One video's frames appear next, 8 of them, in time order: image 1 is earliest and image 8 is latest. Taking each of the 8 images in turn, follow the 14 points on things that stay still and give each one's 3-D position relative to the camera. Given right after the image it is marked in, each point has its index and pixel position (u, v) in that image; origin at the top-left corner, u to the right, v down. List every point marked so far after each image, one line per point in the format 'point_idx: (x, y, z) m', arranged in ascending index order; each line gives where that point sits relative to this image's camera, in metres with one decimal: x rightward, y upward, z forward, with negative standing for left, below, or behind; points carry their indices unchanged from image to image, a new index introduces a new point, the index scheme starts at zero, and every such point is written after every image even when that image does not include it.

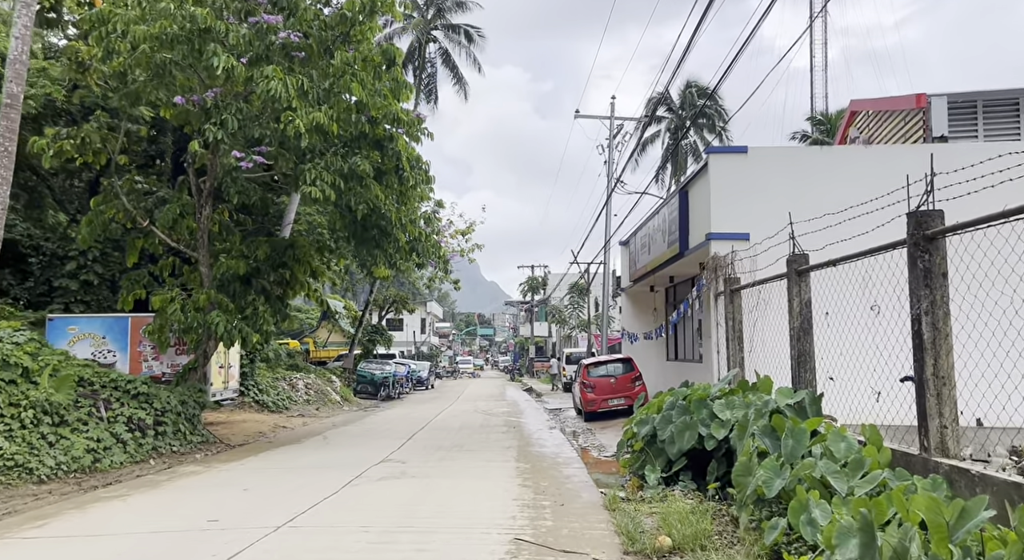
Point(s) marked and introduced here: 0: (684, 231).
0: (+3.2, +0.9, +13.7) m
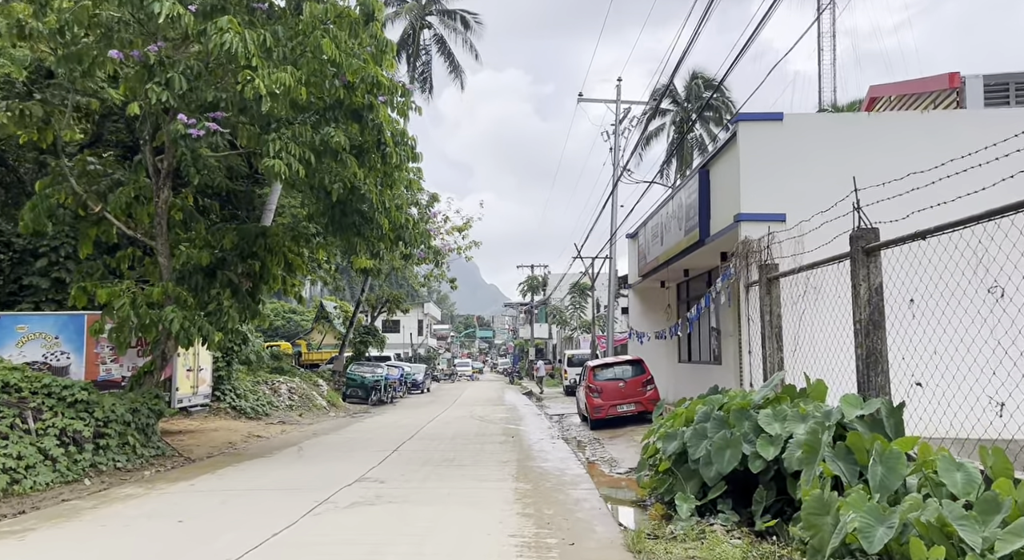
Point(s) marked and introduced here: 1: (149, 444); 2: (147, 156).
0: (+3.2, +1.1, +12.2) m
1: (-5.6, -2.5, +11.3) m
2: (-6.1, +2.1, +12.2) m
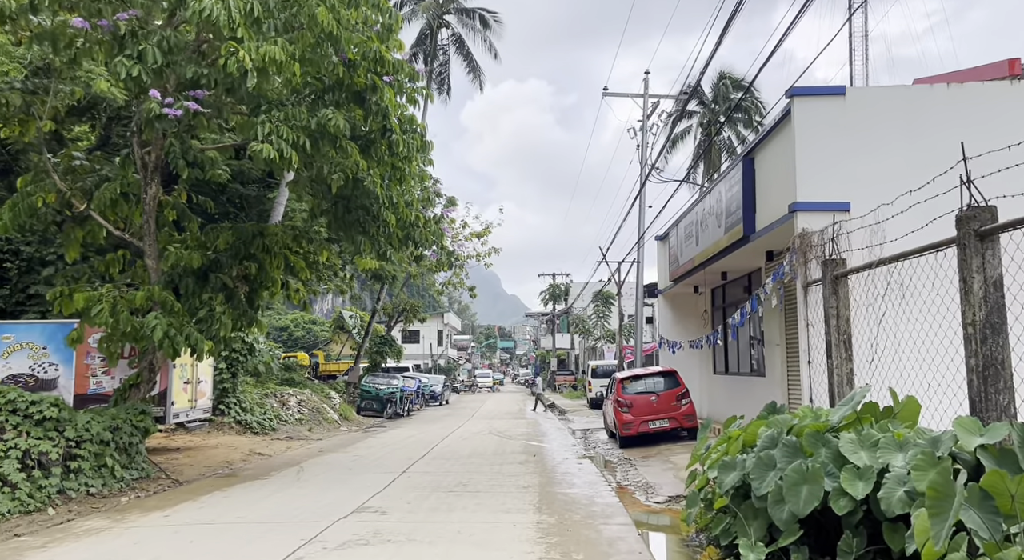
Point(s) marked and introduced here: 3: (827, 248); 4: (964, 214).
0: (+3.5, +1.1, +10.8) m
1: (-5.3, -2.6, +10.2) m
2: (-5.8, +2.0, +11.2) m
3: (+3.3, +0.3, +7.7) m
4: (+3.1, +0.5, +5.1) m
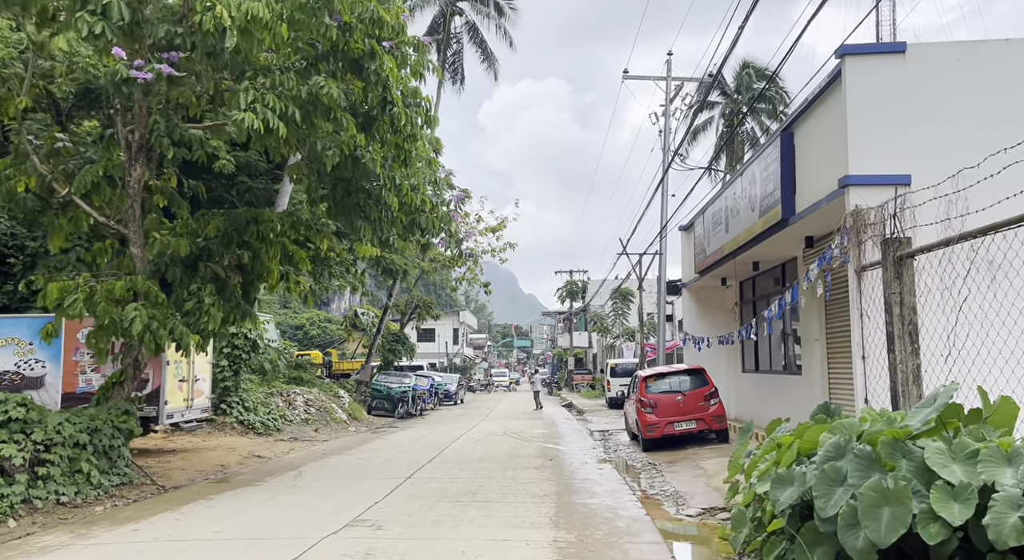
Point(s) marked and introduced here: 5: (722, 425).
0: (+3.7, +1.2, +9.8) m
1: (-5.1, -2.4, +9.4) m
2: (-5.6, +2.1, +10.3) m
3: (+3.4, +0.5, +6.7) m
4: (+3.2, +0.6, +4.1) m
5: (+3.8, -2.6, +13.1) m
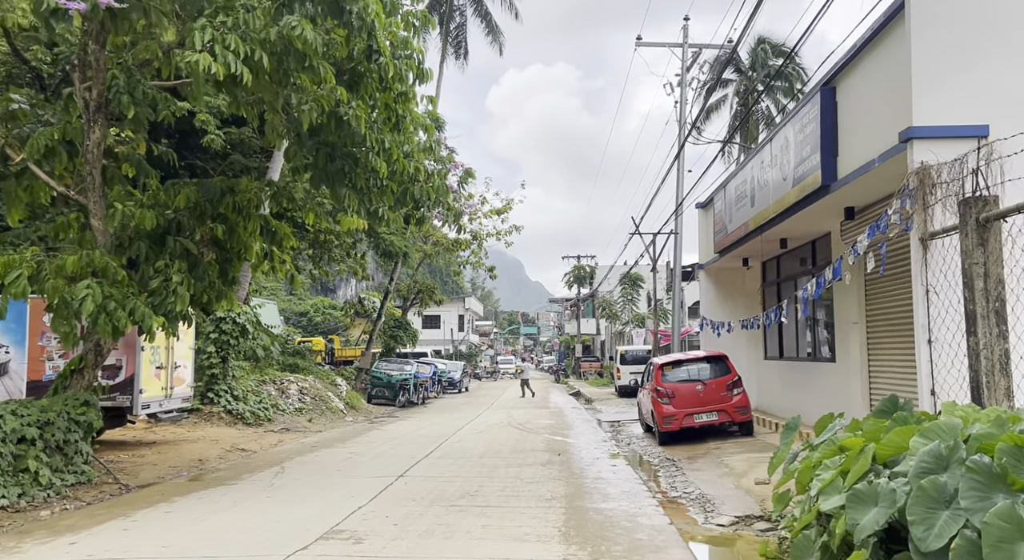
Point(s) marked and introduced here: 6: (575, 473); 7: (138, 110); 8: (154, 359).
0: (+3.7, +1.5, +8.6) m
1: (-5.1, -2.1, +8.4) m
2: (-5.5, +2.5, +9.2) m
3: (+3.5, +0.7, +5.6) m
4: (+3.2, +0.8, +2.9) m
5: (+3.8, -2.3, +12.0) m
6: (+0.8, -2.5, +9.6) m
7: (-4.7, +2.1, +9.2) m
8: (-6.0, -1.3, +12.2) m
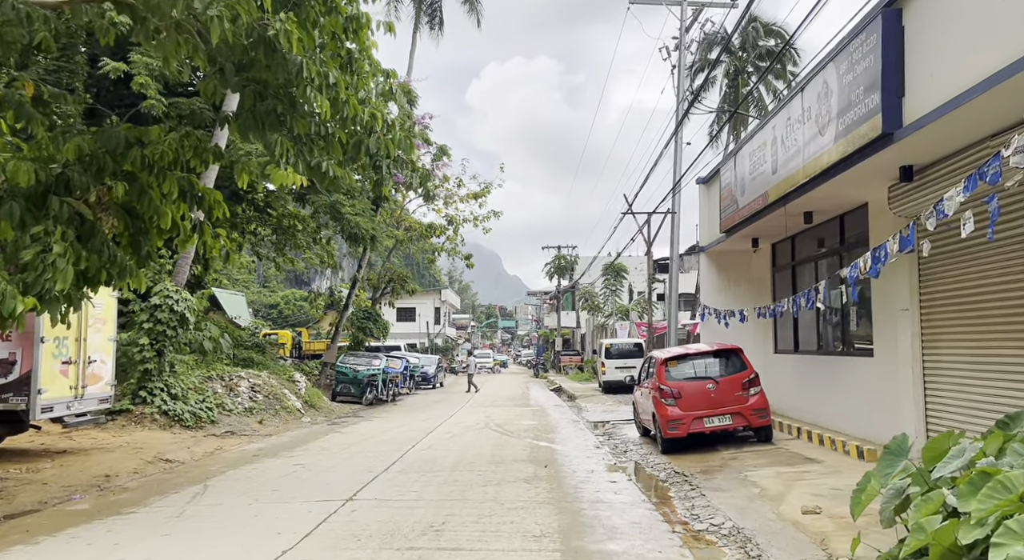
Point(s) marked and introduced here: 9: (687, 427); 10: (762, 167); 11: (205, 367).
0: (+3.6, +1.8, +6.9) m
1: (-5.3, -1.9, +6.3) m
2: (-5.7, +2.7, +7.2) m
3: (+3.4, +1.0, +3.8) m
4: (+3.2, +1.0, +1.1) m
5: (+3.5, -2.0, +10.3) m
6: (+0.6, -2.3, +7.8) m
7: (-4.9, +2.4, +7.2) m
8: (-6.3, -1.0, +10.1) m
9: (+2.4, -2.0, +10.2) m
10: (+3.6, +1.6, +10.6) m
11: (-7.0, -2.0, +16.7) m
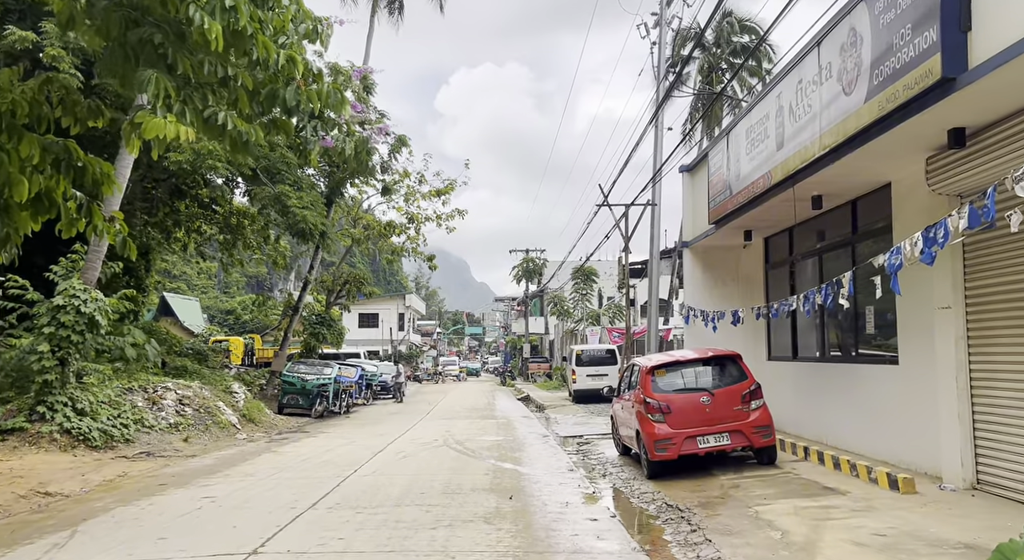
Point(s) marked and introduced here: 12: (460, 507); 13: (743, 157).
0: (+3.2, +1.9, +5.4) m
1: (-5.6, -1.7, +4.4) m
2: (-6.1, +2.9, +5.3) m
3: (+3.2, +1.1, +2.3) m
4: (+3.1, +1.2, -0.4) m
5: (+3.0, -1.9, +8.8) m
6: (+0.2, -2.2, +6.1) m
7: (-5.2, +2.5, +5.3) m
8: (-6.8, -0.9, +8.2) m
9: (+1.9, -2.0, +8.6) m
10: (+3.1, +1.7, +9.1) m
11: (-7.8, -2.0, +14.7) m
12: (-0.5, -2.3, +7.5) m
13: (+3.1, +1.7, +10.0) m
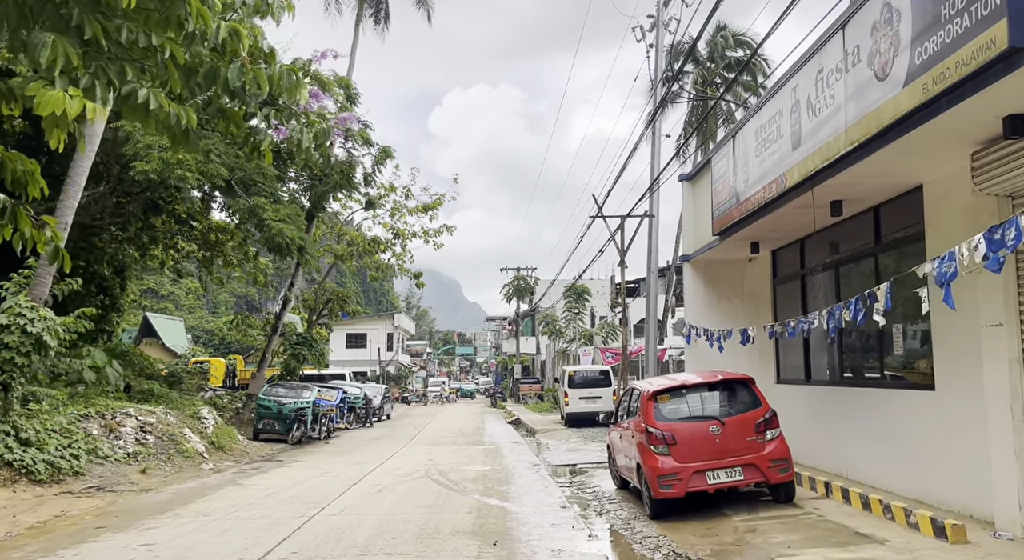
0: (+3.1, +1.8, +4.5) m
1: (-5.7, -1.8, +3.3) m
2: (-6.2, +2.8, +4.3) m
3: (+3.1, +1.1, +1.4) m
4: (+3.0, +1.3, -1.3) m
5: (+2.9, -2.1, +7.8) m
6: (+0.1, -2.3, +5.1) m
7: (-5.4, +2.5, +4.4) m
8: (-6.9, -1.0, +7.1) m
9: (+1.8, -2.1, +7.6) m
10: (+3.0, +1.5, +8.3) m
11: (-8.0, -2.3, +13.6) m
12: (-0.7, -2.5, +6.5) m
13: (+3.0, +1.5, +9.1) m
